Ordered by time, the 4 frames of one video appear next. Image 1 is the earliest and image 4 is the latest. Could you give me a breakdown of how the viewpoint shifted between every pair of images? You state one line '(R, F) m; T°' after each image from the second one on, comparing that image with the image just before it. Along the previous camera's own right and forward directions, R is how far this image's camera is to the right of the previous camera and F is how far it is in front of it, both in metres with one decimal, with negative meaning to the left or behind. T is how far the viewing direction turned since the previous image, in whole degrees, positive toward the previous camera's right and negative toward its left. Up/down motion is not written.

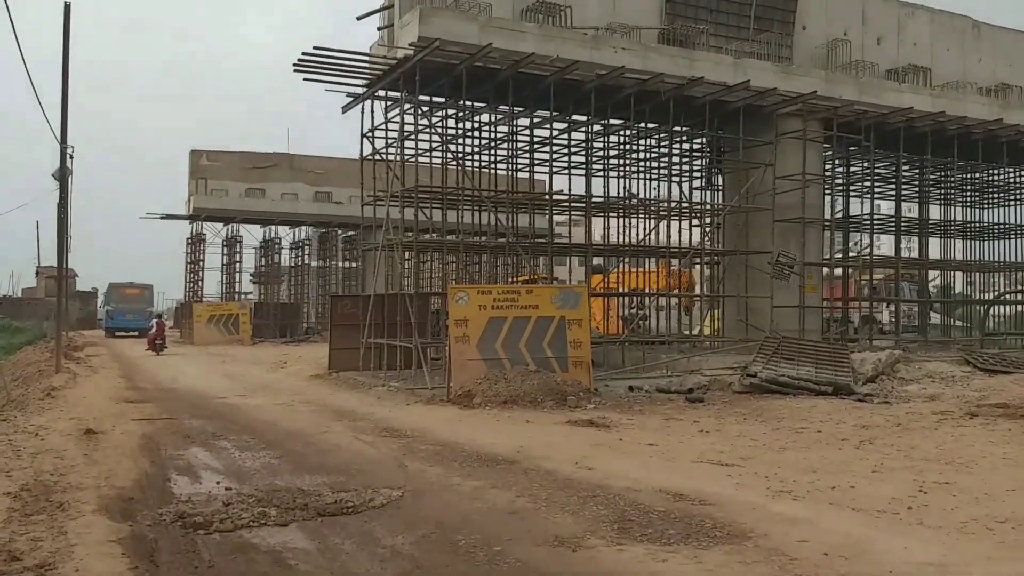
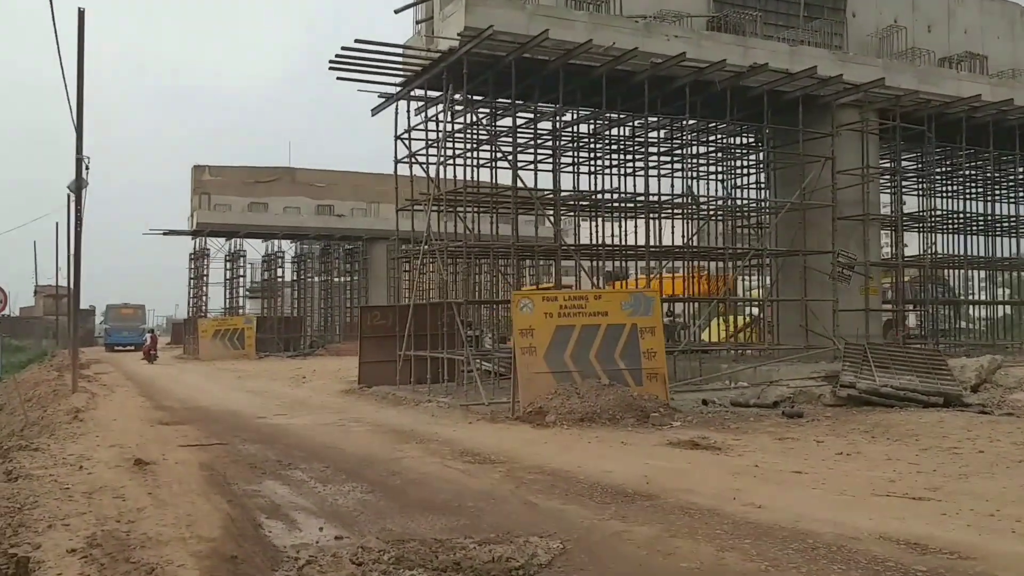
(-1.5, +1.5) m; +1°
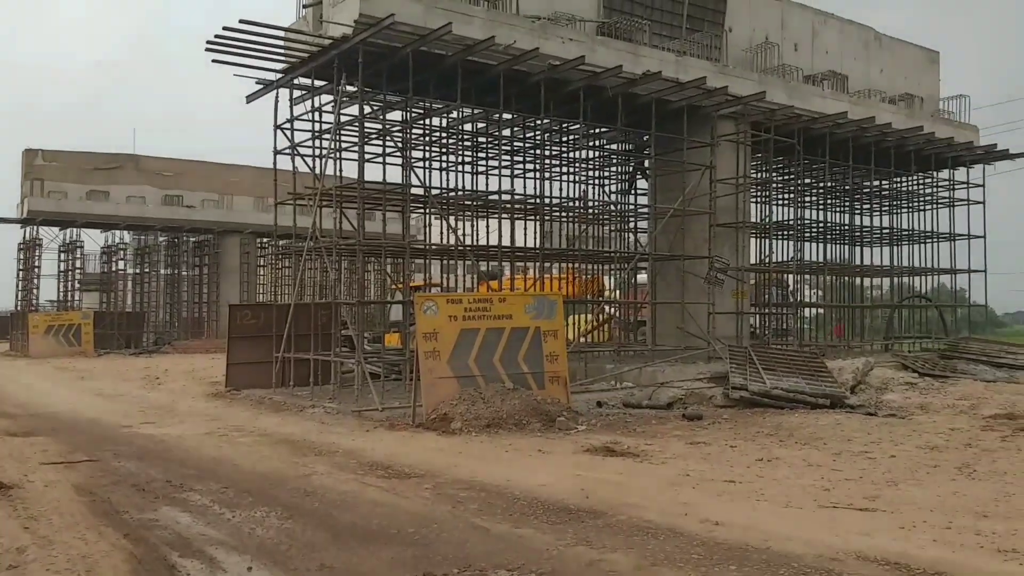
(-0.8, +0.7) m; +10°
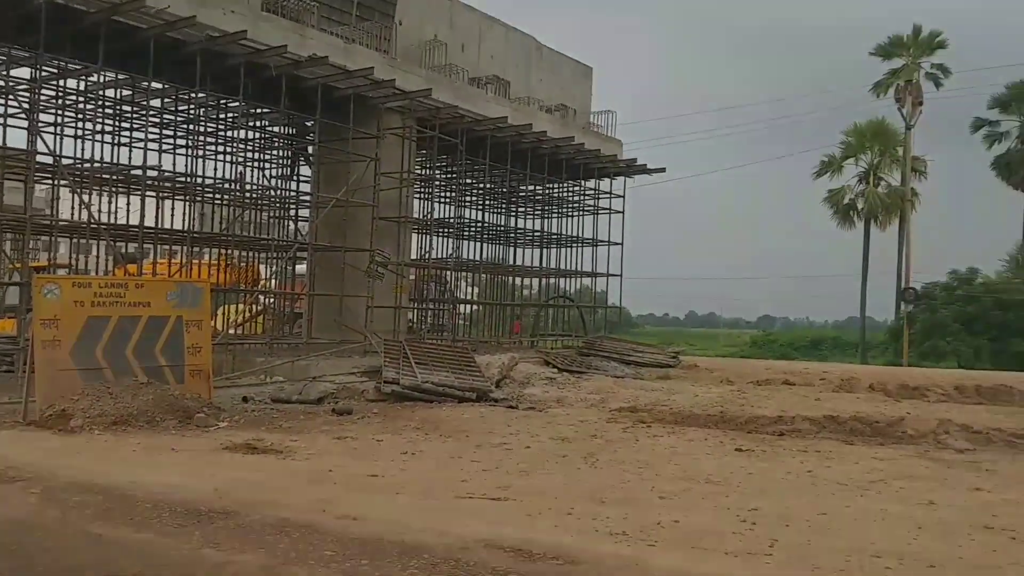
(+0.3, +0.2) m; +21°
